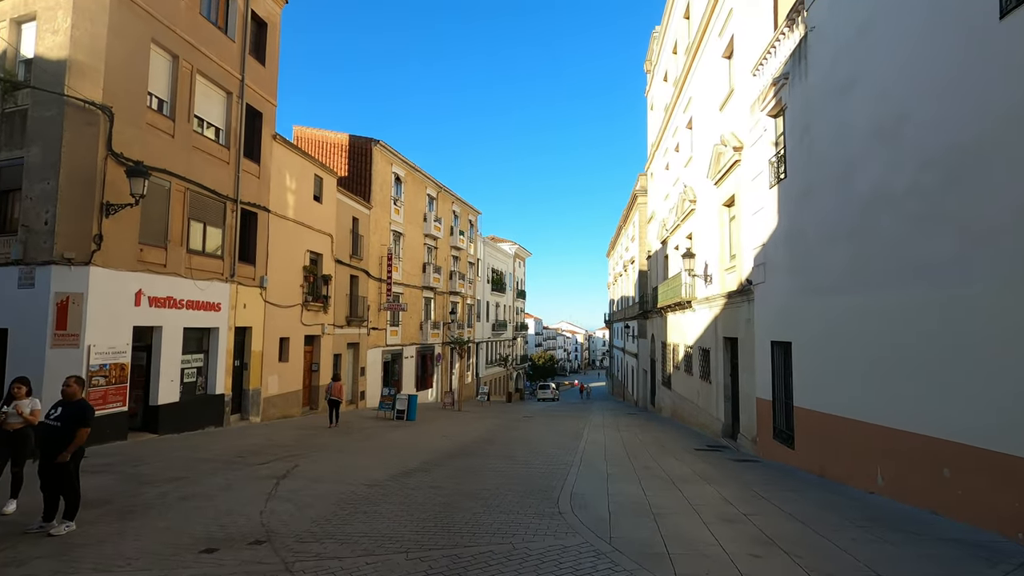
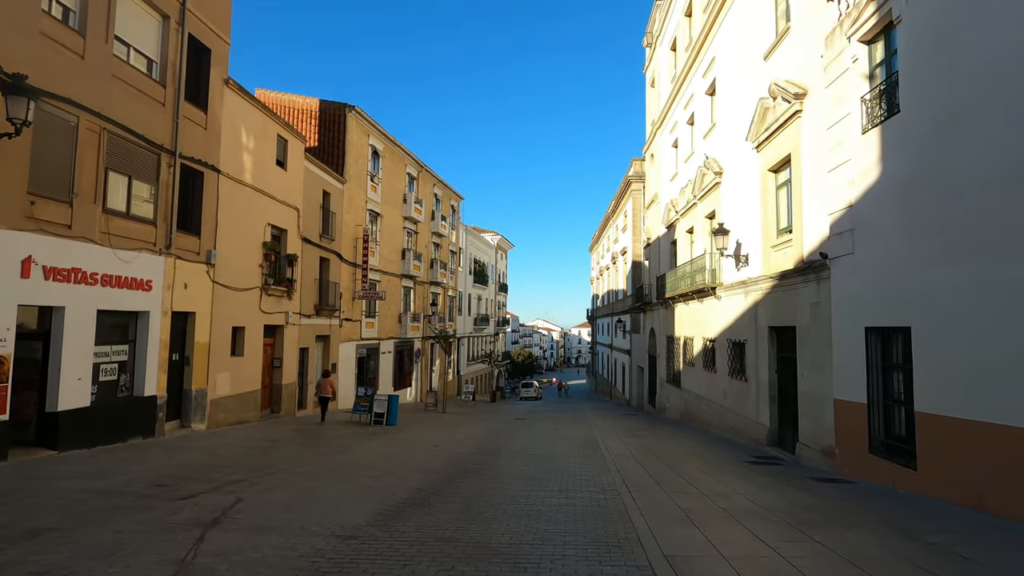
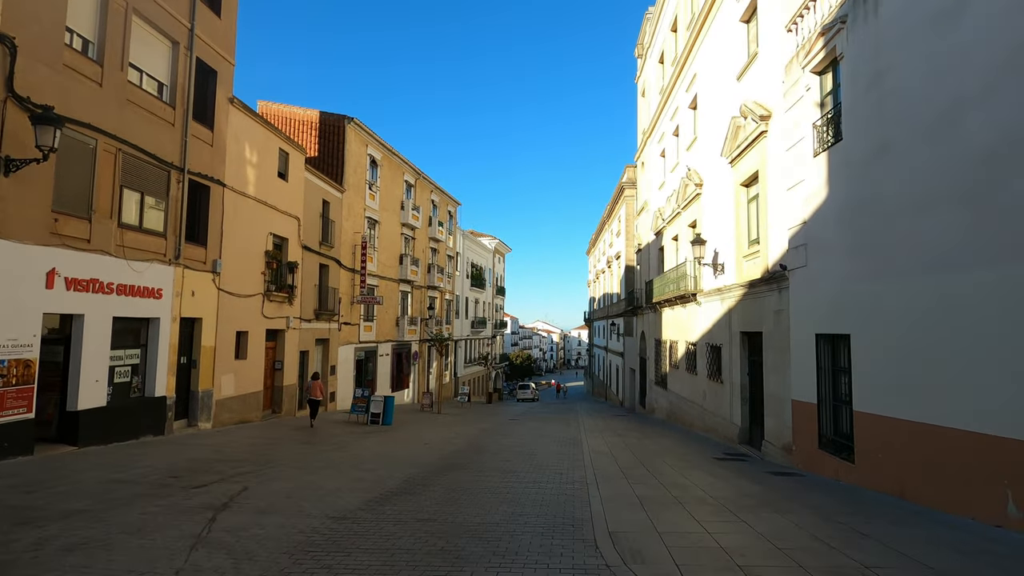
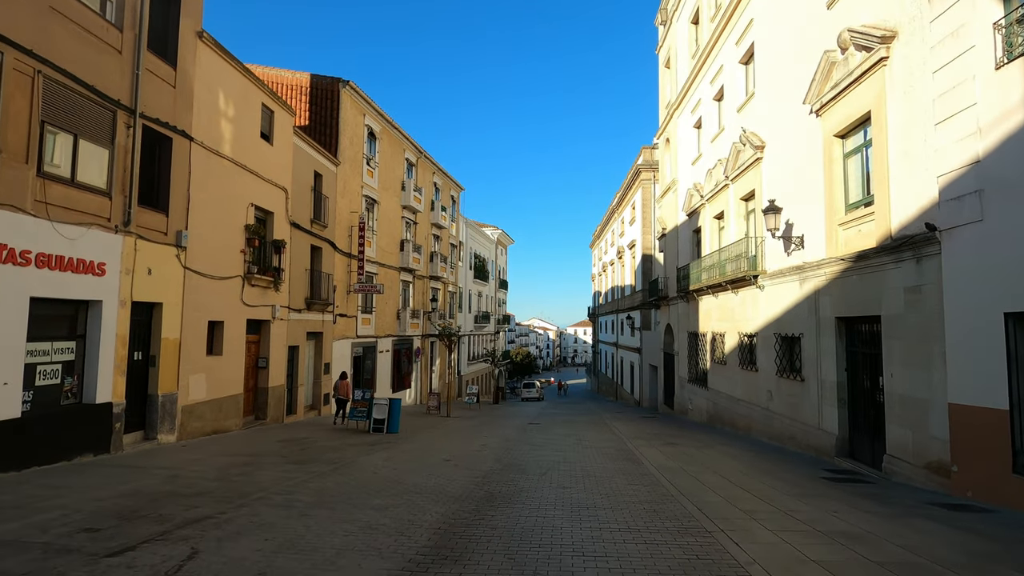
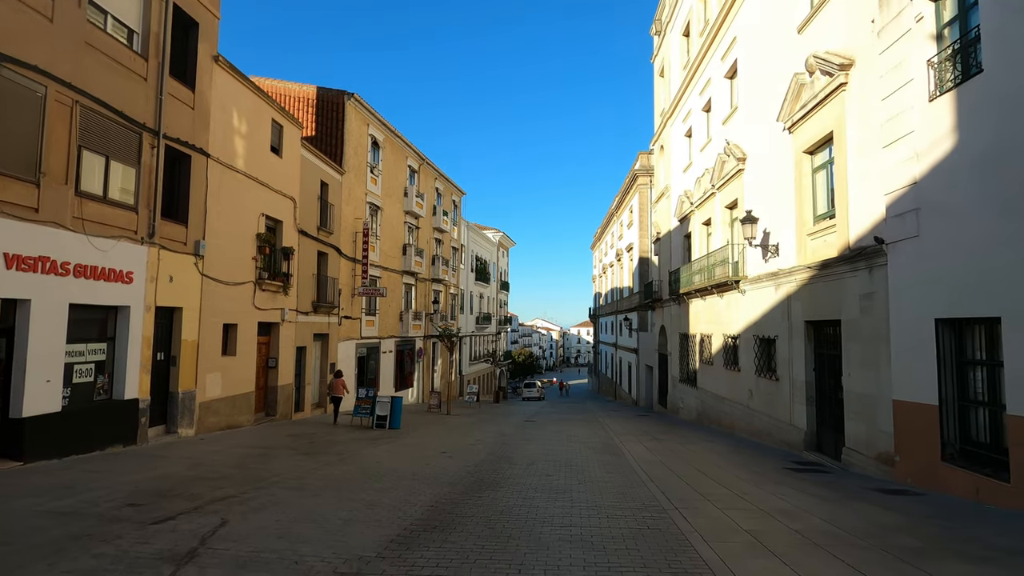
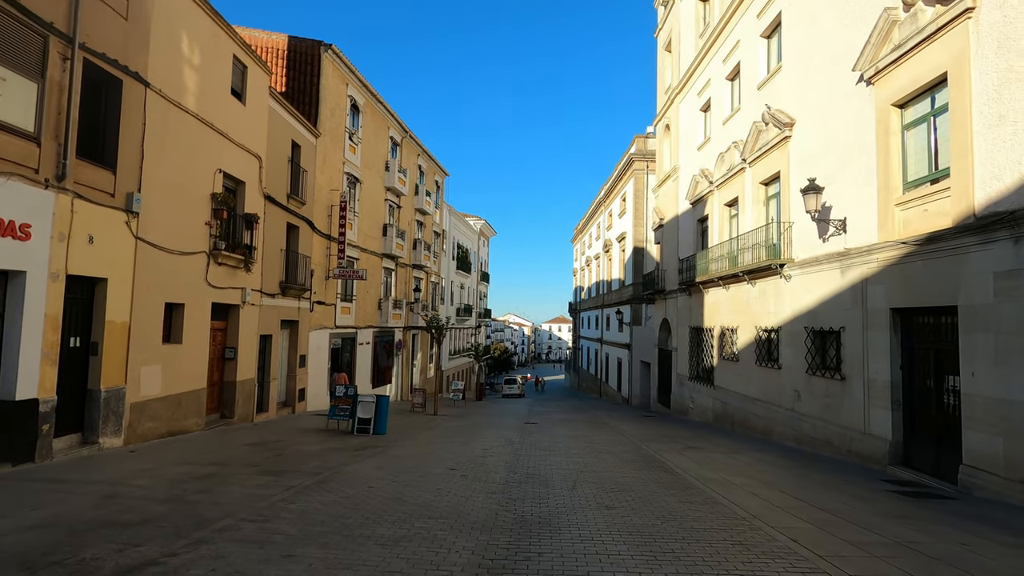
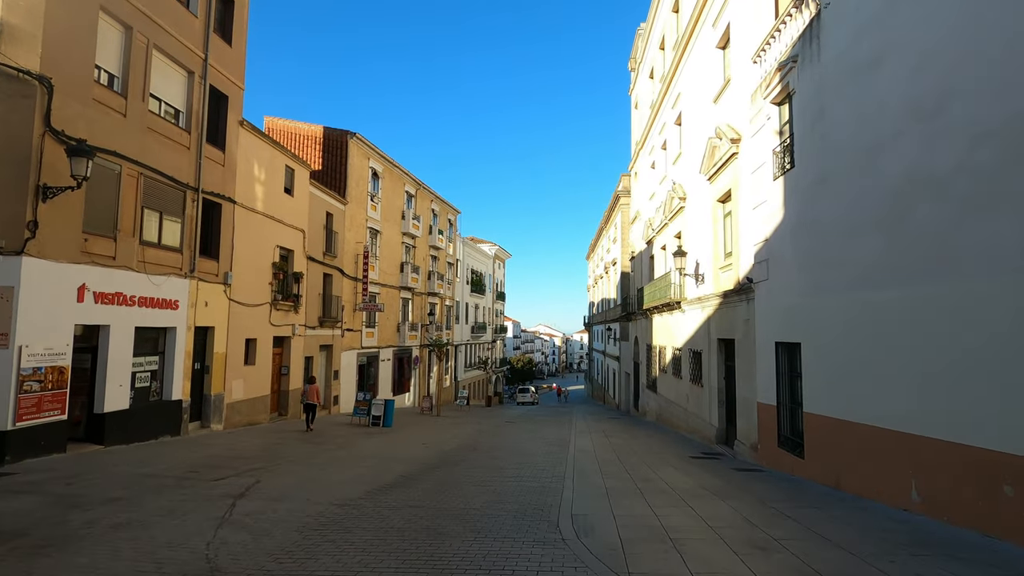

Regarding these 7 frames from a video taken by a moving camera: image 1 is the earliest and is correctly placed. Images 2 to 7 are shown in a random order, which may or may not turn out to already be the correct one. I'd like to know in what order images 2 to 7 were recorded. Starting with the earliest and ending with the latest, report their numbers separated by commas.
7, 3, 2, 5, 4, 6
